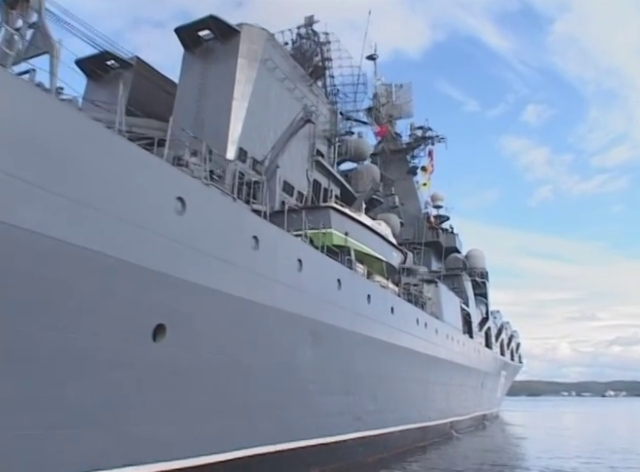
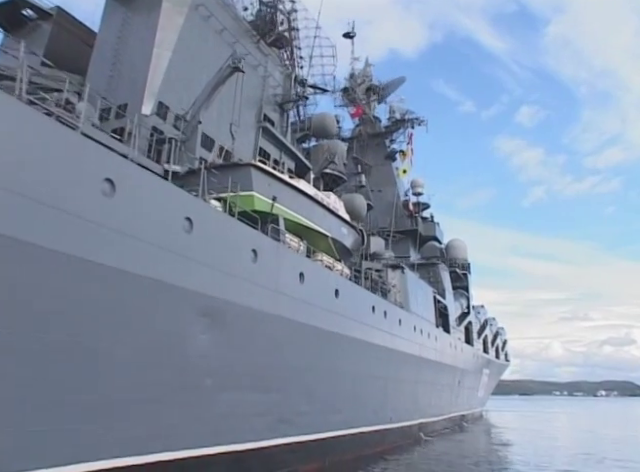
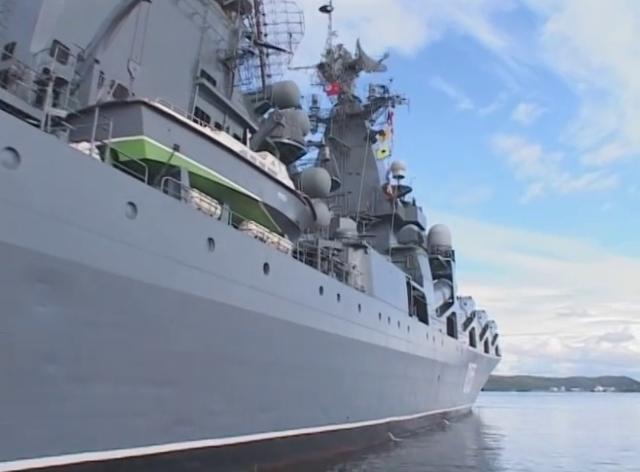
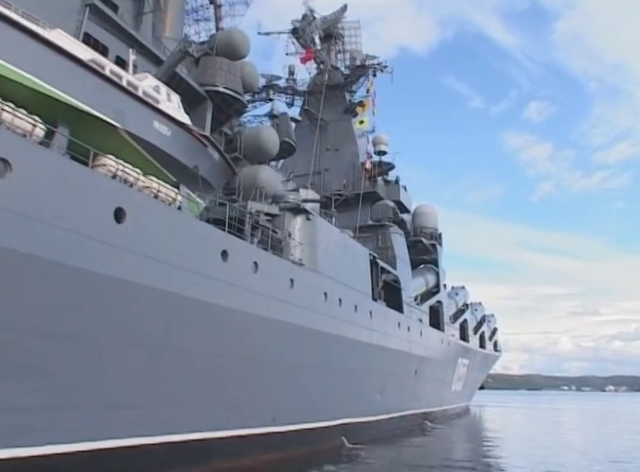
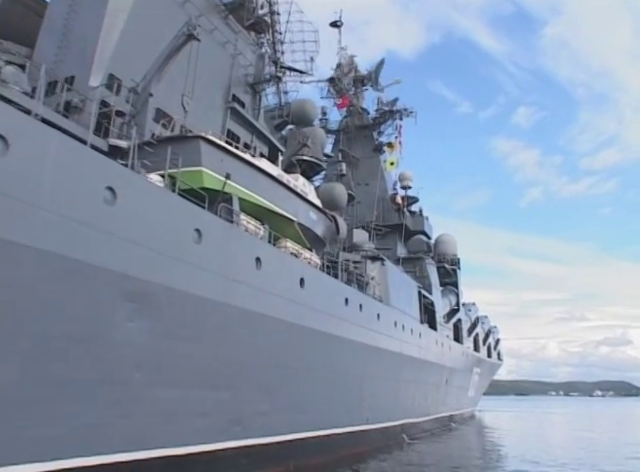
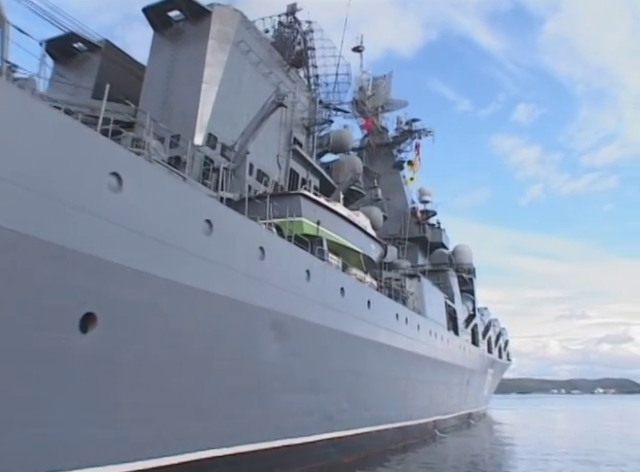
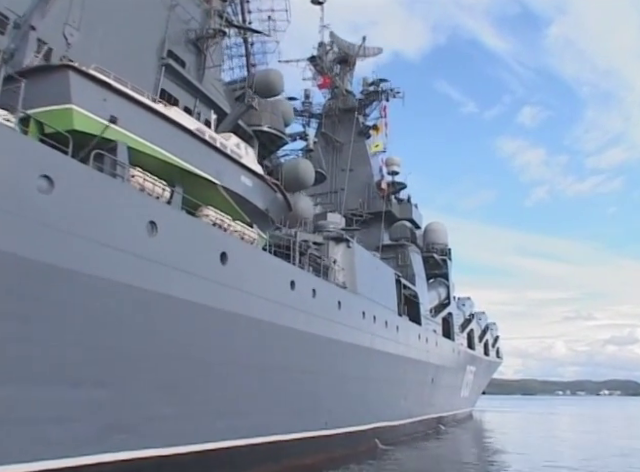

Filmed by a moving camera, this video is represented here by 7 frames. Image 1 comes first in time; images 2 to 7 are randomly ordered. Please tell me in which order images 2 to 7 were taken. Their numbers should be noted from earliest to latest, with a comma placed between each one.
6, 2, 5, 3, 7, 4
